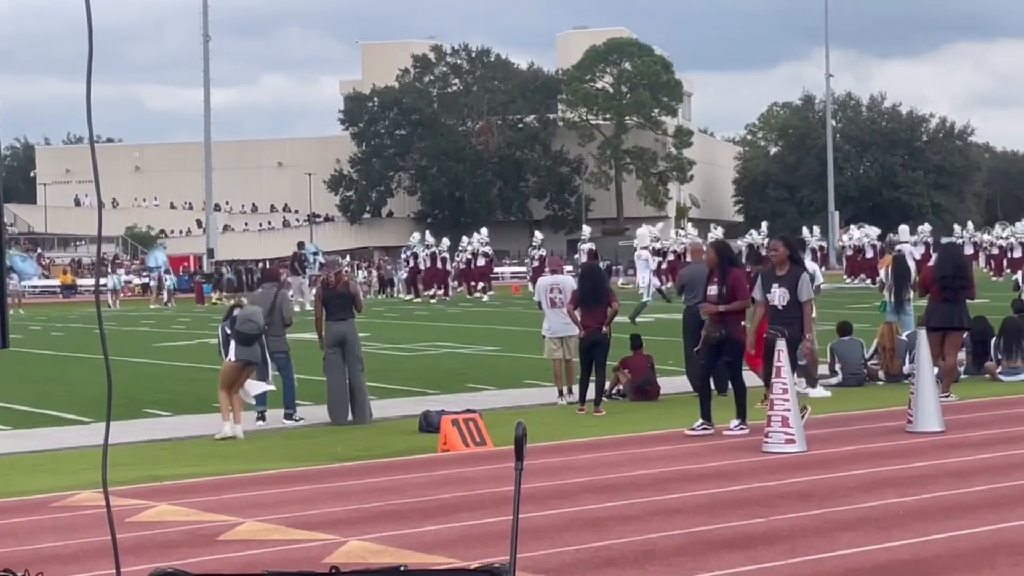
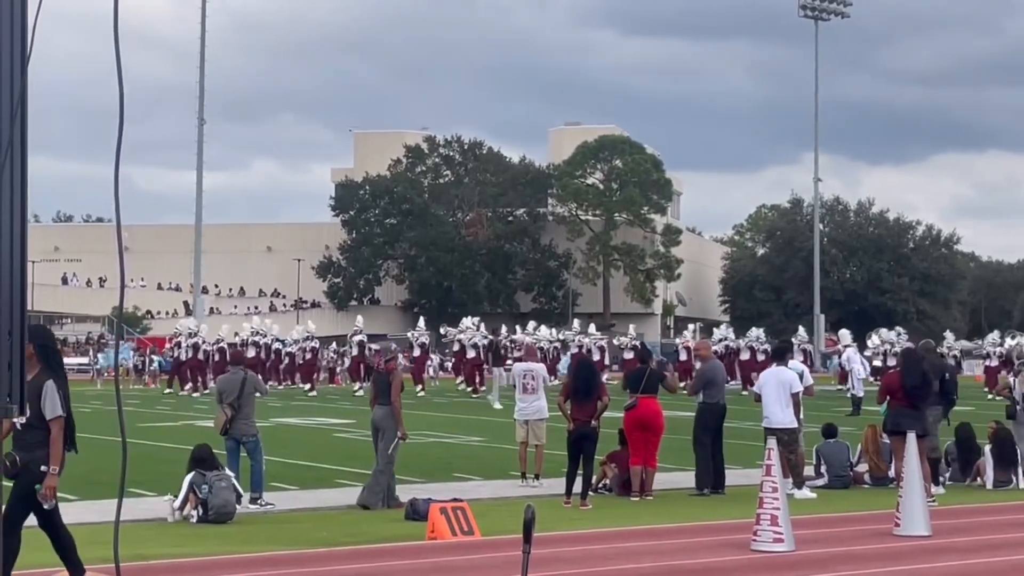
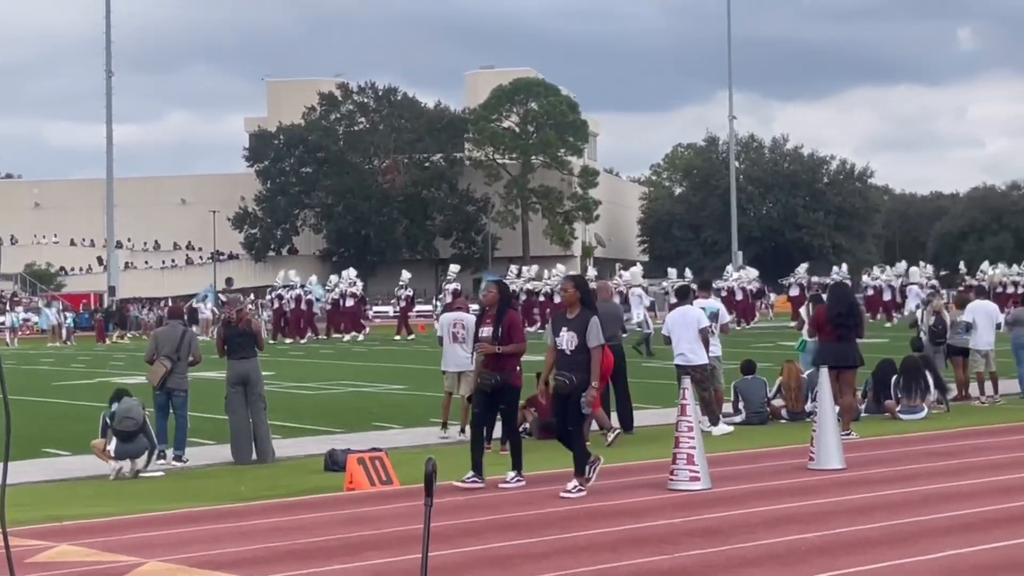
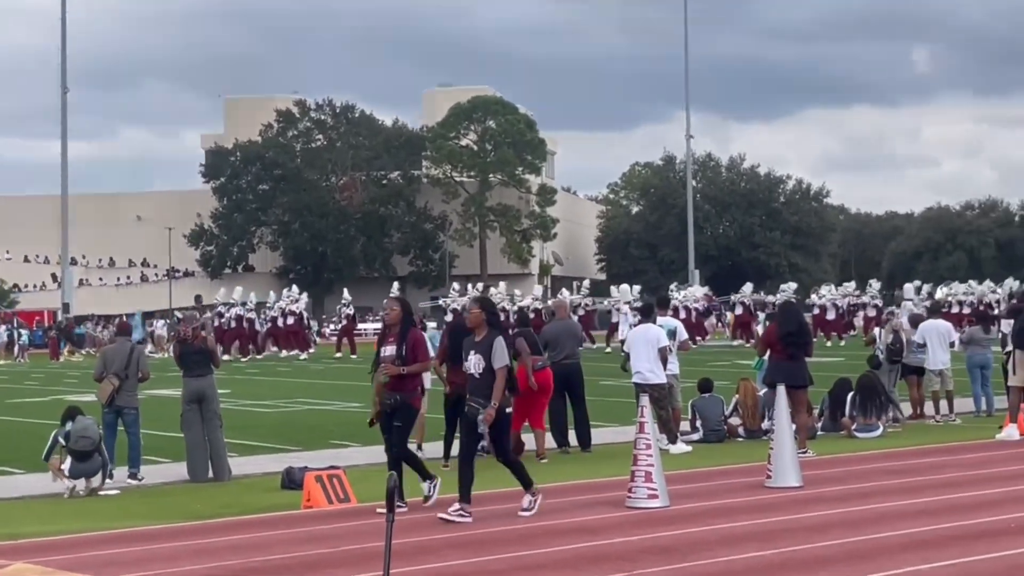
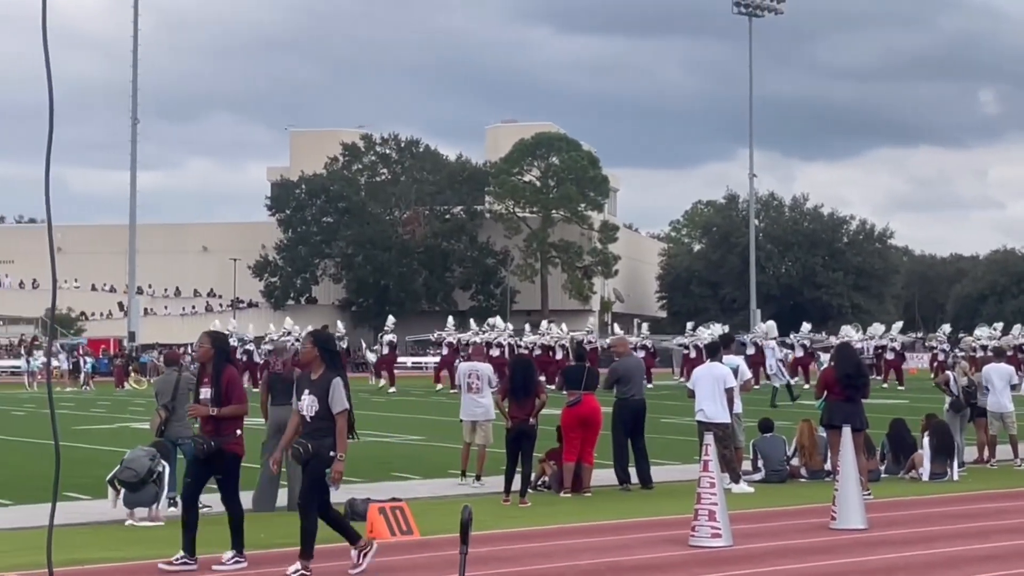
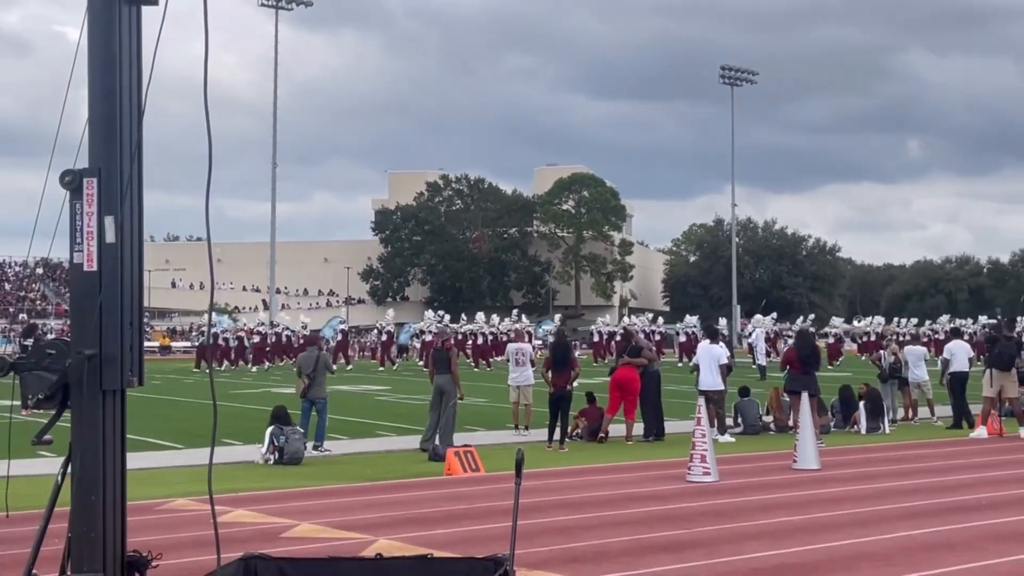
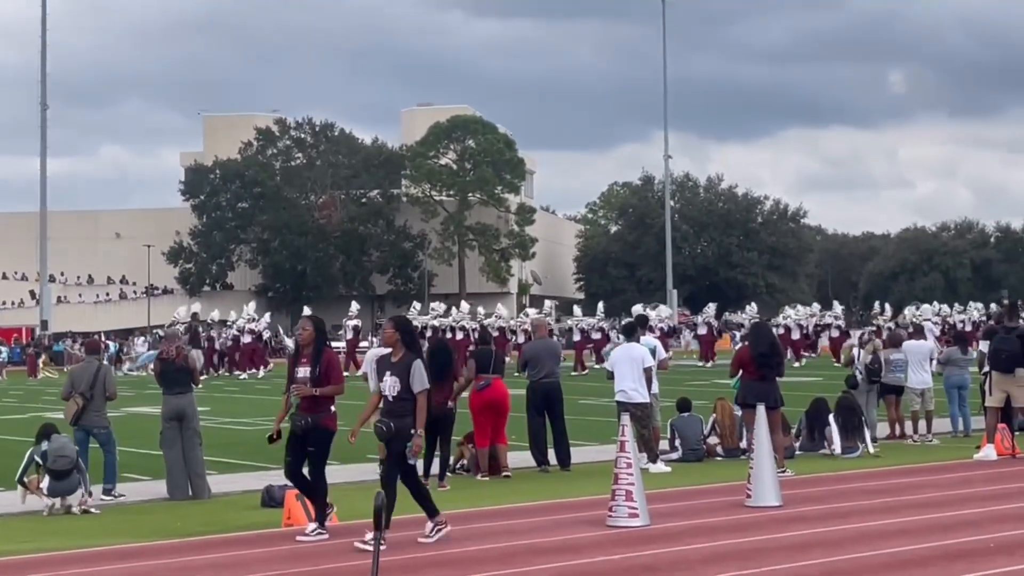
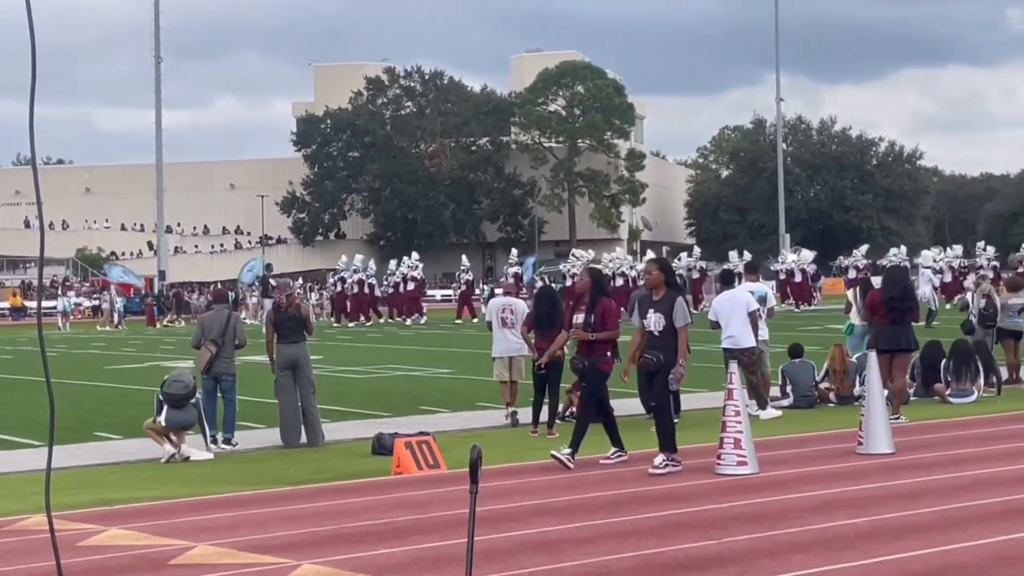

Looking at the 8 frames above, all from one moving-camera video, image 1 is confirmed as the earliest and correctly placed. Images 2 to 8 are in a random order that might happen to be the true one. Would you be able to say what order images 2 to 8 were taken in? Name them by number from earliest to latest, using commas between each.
8, 3, 4, 7, 5, 2, 6
